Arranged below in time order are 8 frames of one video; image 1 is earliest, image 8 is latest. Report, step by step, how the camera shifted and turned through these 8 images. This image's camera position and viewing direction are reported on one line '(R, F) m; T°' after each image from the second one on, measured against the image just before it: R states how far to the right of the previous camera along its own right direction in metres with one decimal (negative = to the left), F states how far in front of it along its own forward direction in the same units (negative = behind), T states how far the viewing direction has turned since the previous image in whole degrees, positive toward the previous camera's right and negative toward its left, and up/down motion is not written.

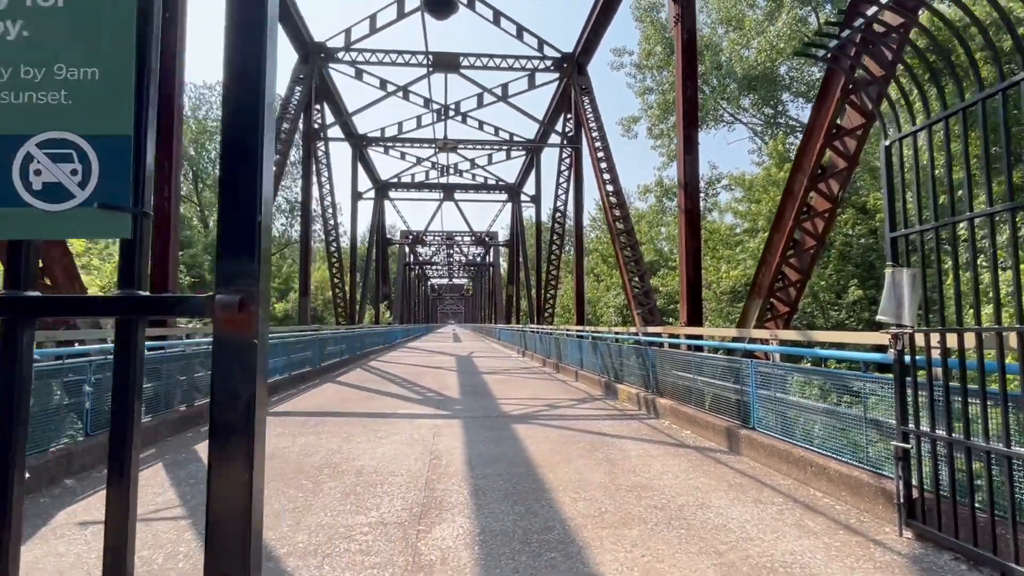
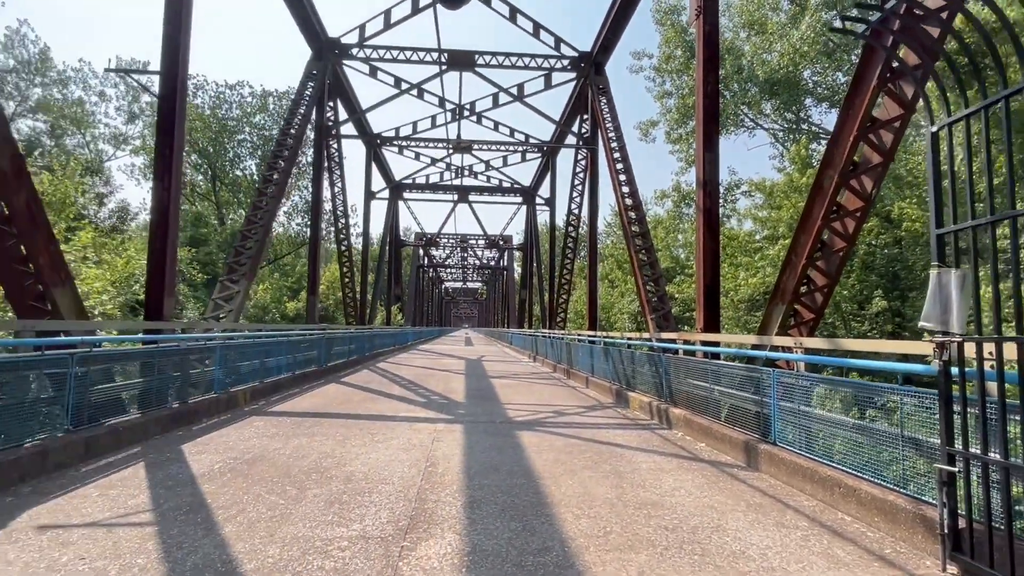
(+0.1, +0.4) m; -1°
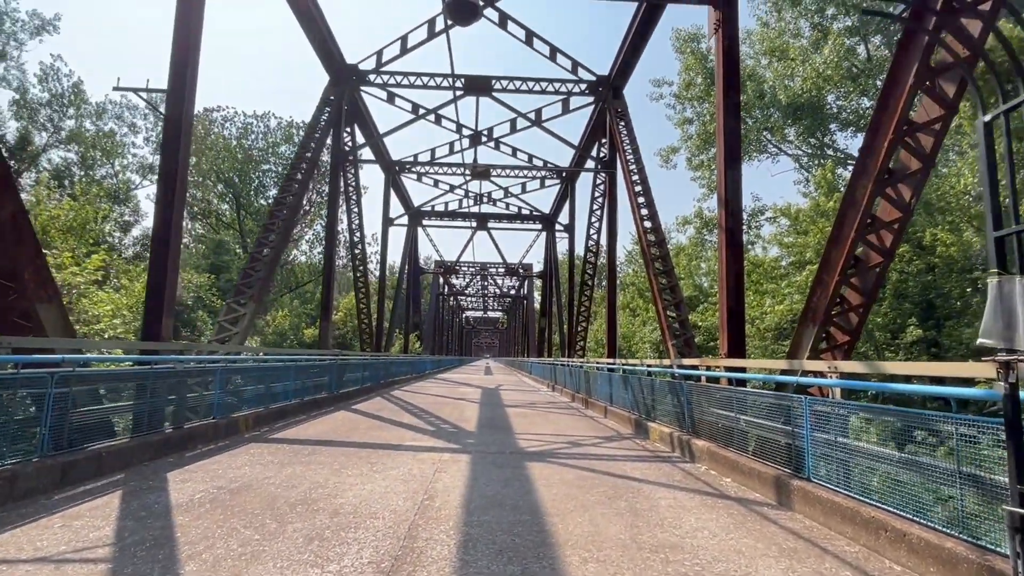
(+0.1, +0.4) m; -2°
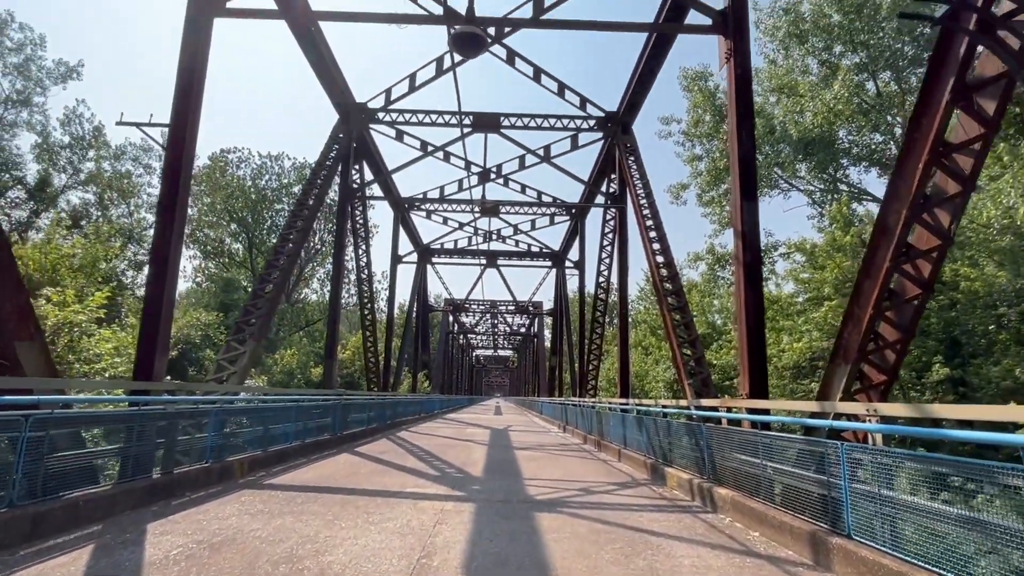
(0.0, +0.4) m; -1°
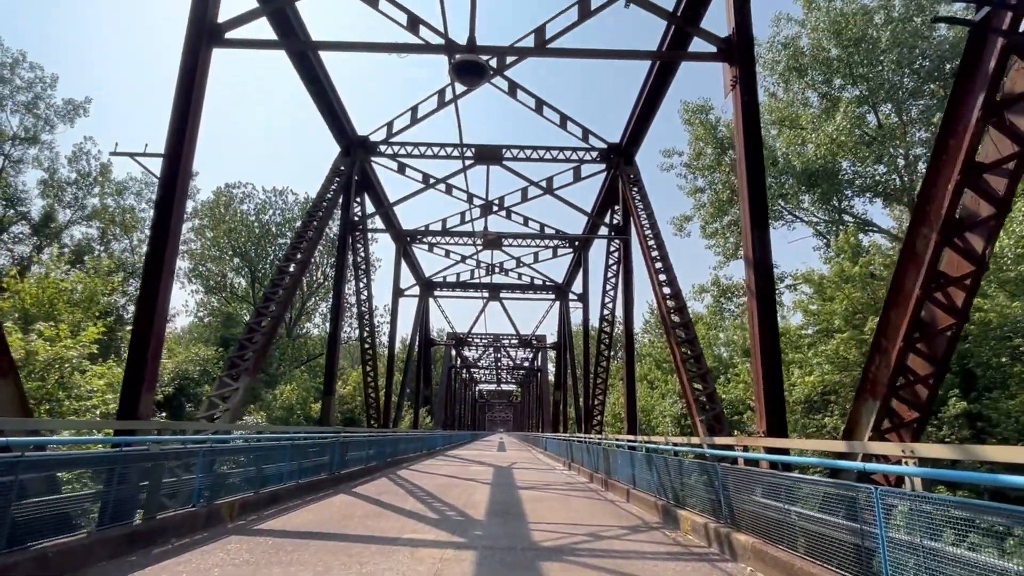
(0.0, +0.3) m; 0°
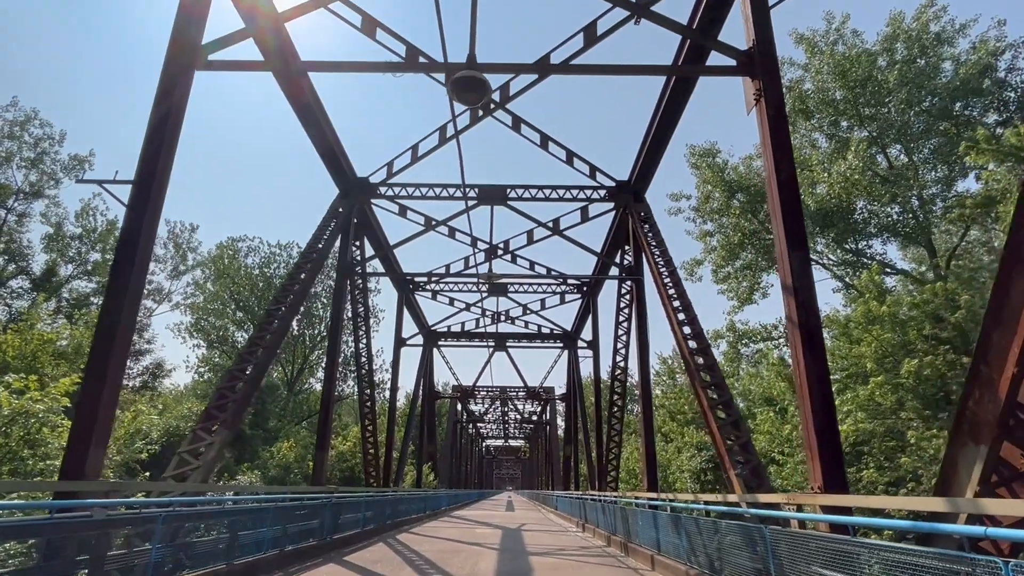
(0.0, +0.9) m; -1°
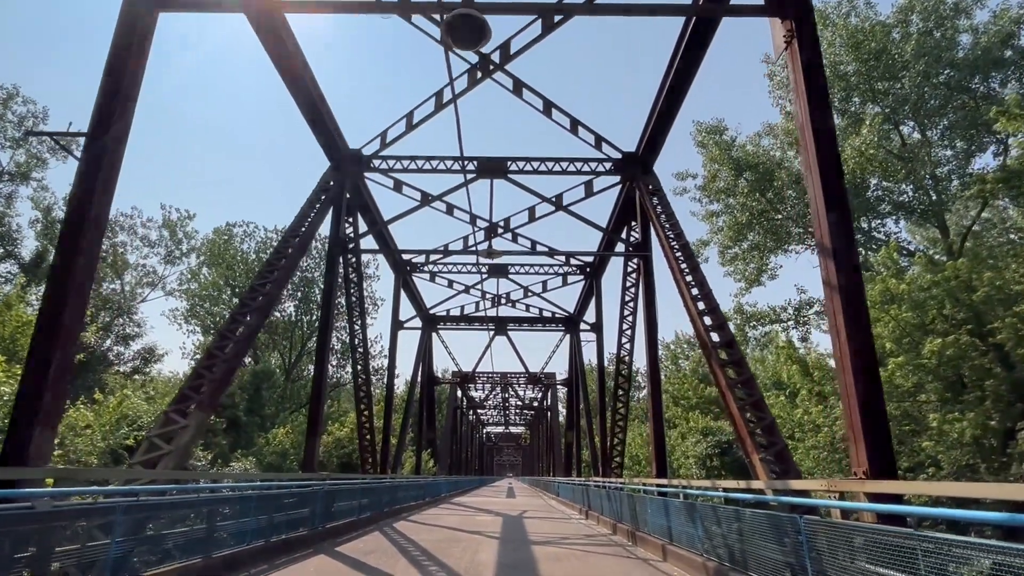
(0.0, +0.7) m; 0°
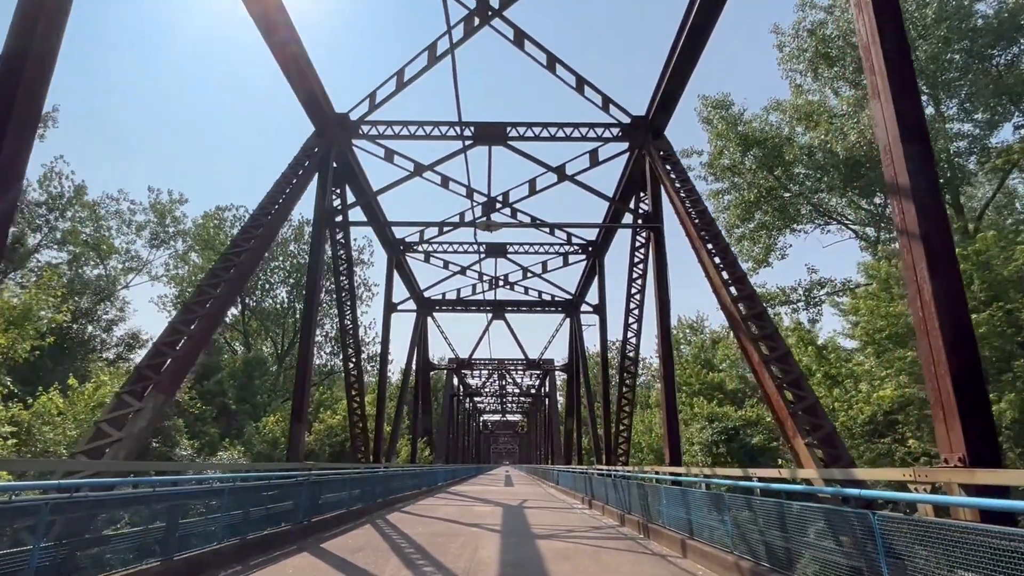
(-0.1, +1.0) m; 0°
